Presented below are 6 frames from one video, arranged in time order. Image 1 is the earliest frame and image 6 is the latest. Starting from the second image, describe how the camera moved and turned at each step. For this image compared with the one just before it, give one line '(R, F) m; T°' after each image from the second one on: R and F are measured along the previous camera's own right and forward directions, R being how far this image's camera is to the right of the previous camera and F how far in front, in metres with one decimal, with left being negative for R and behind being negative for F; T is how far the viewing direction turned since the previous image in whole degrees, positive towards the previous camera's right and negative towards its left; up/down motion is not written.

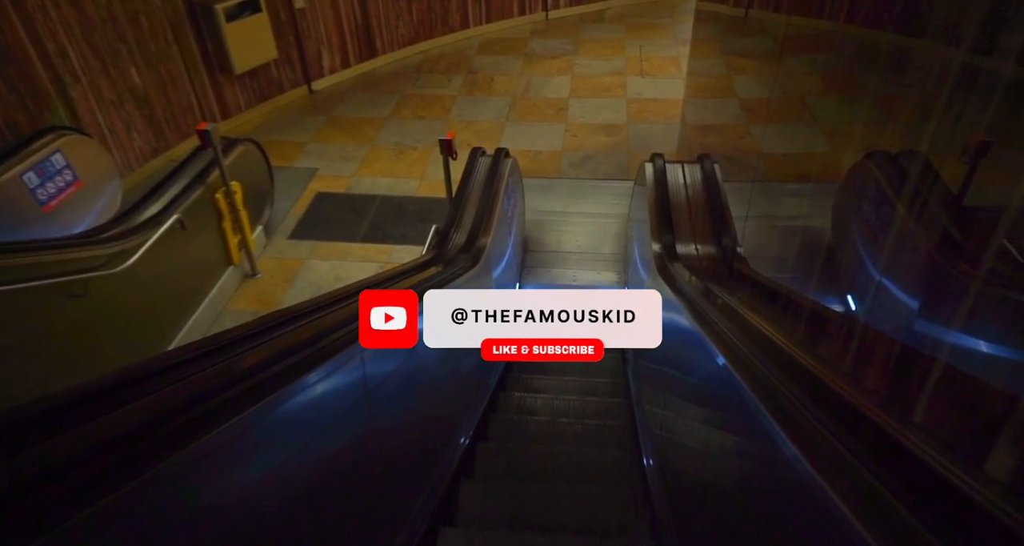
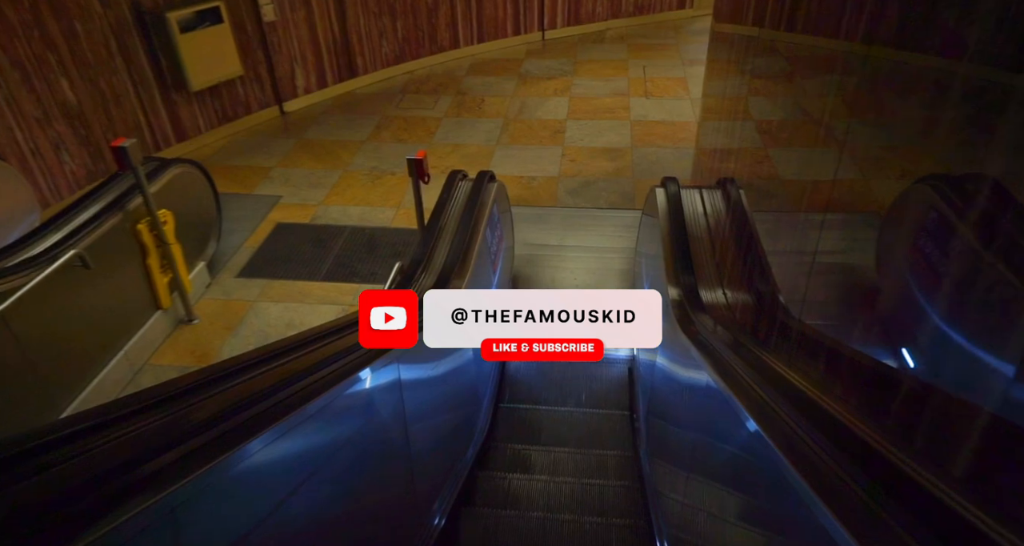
(+0.1, +0.6) m; 0°
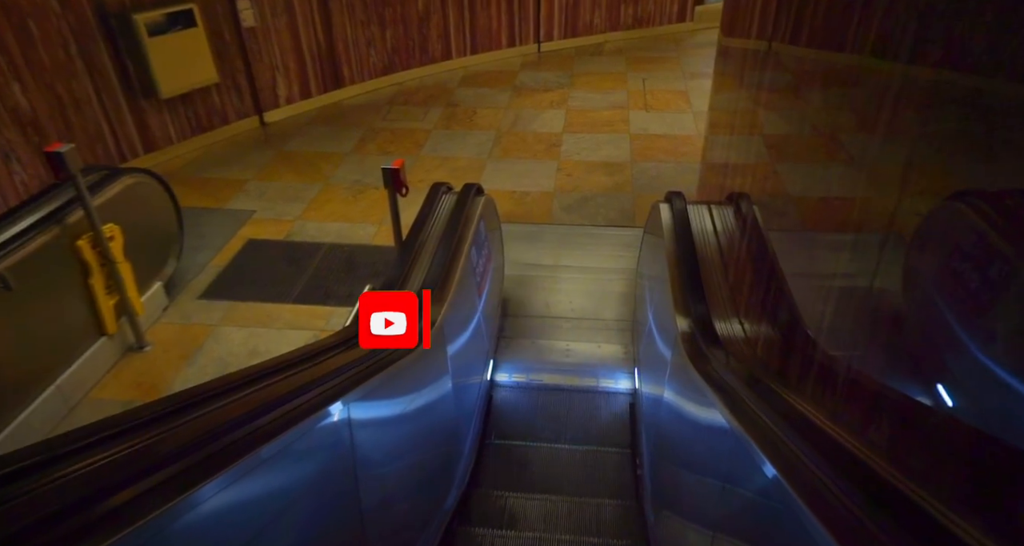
(0.0, +0.3) m; 0°
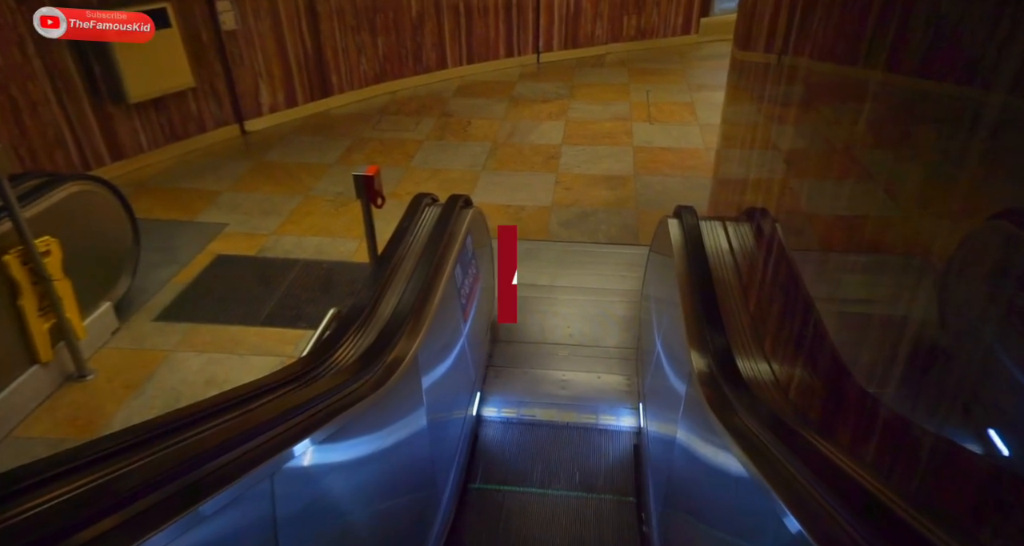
(0.0, +0.3) m; 0°
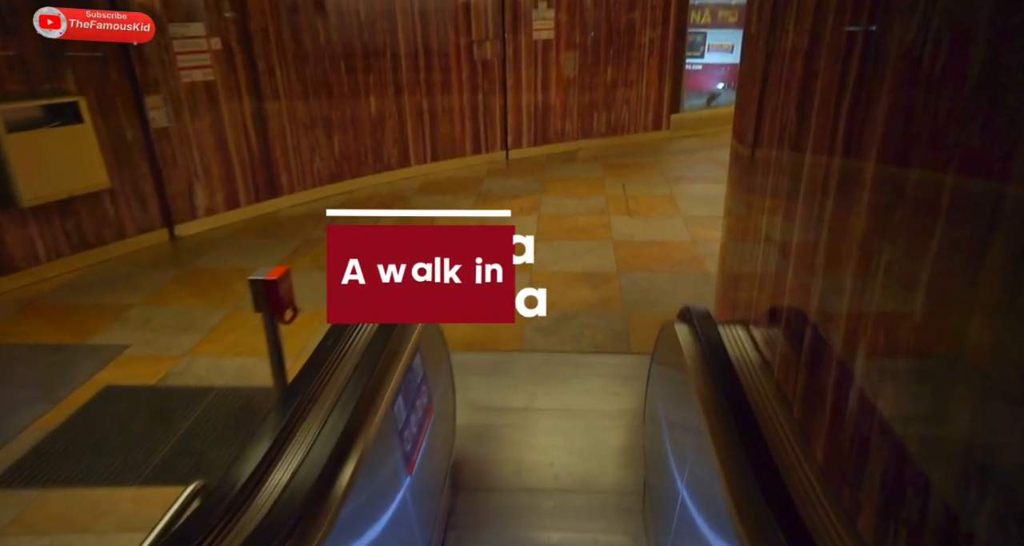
(+0.1, +0.6) m; +2°
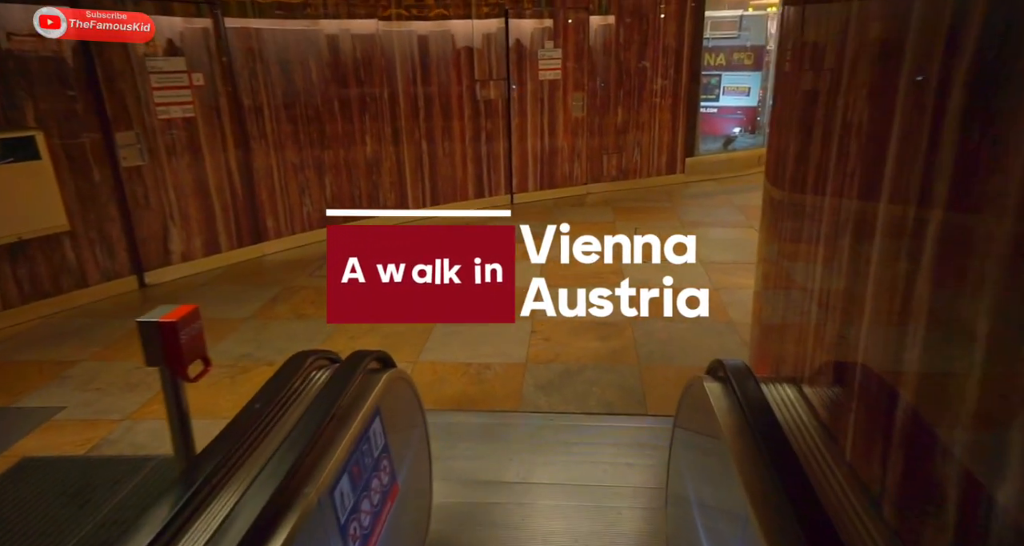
(+0.1, +0.4) m; -1°
